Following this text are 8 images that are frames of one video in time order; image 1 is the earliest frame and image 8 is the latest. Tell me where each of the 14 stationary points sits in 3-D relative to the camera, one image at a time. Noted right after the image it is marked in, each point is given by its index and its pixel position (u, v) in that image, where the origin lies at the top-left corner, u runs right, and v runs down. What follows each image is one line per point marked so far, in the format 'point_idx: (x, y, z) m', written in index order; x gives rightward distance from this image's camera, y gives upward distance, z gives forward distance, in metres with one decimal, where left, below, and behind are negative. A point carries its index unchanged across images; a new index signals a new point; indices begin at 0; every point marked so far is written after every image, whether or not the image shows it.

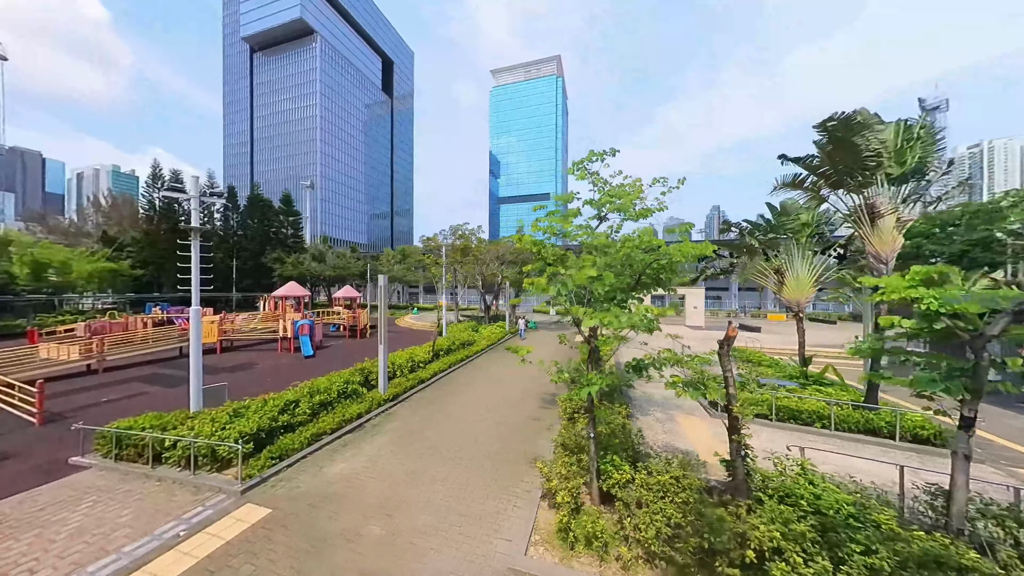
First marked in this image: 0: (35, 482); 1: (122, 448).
0: (-6.9, -2.8, +4.1) m
1: (-6.0, -2.5, +4.3) m
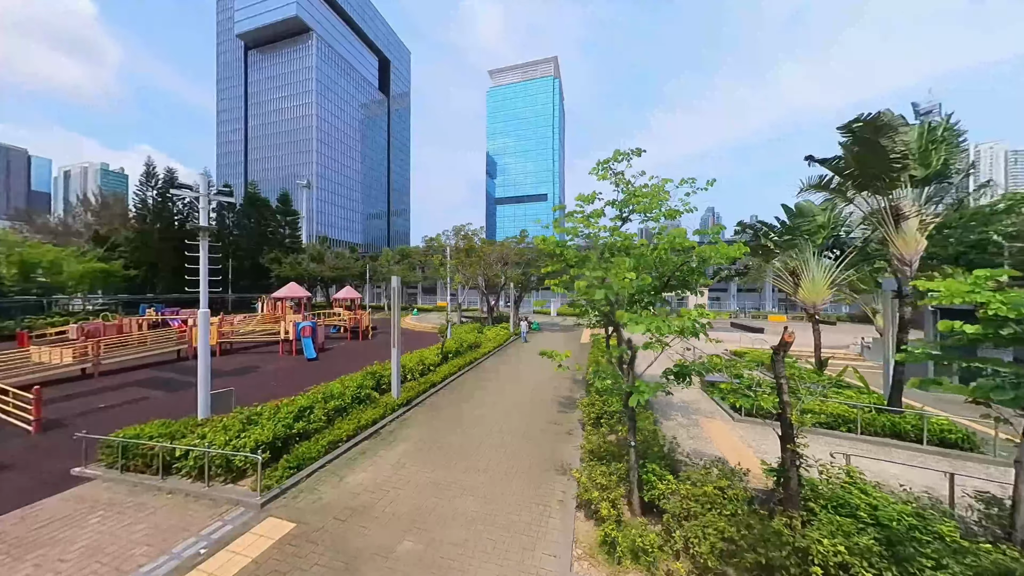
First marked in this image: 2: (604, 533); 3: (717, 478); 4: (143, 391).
0: (-6.6, -2.9, +3.8) m
1: (-5.6, -2.5, +4.1) m
2: (+0.9, -2.4, +2.8) m
3: (+2.2, -2.0, +2.9) m
4: (-10.1, -2.8, +7.6) m
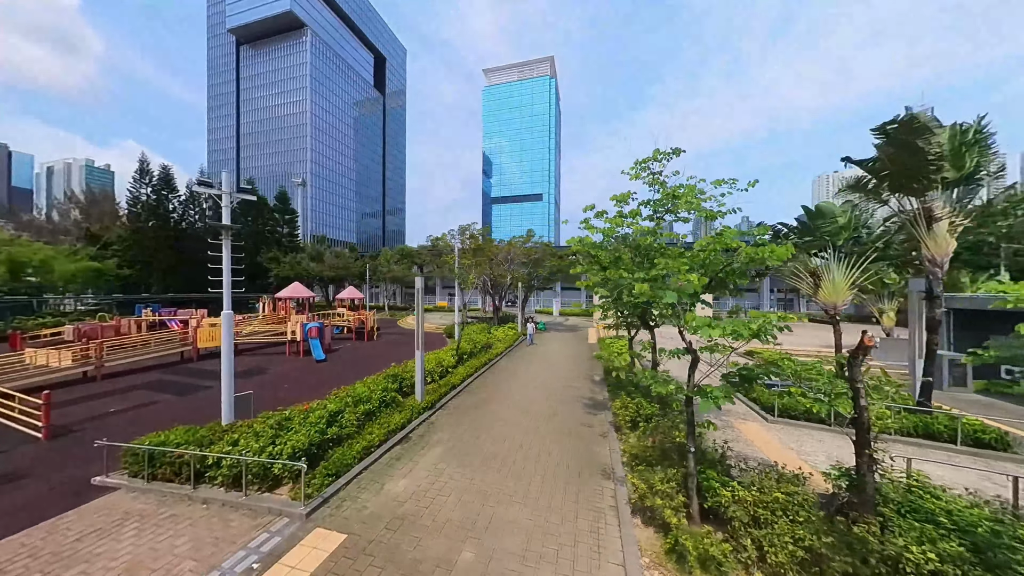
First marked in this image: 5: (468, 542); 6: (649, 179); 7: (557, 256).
0: (-6.0, -2.9, +3.7) m
1: (-5.0, -2.5, +3.9) m
2: (+1.5, -2.5, +2.7) m
3: (+2.8, -2.0, +2.9) m
4: (-9.6, -2.8, +7.4) m
5: (-0.5, -2.6, +2.9) m
6: (+2.3, +1.9, +4.8) m
7: (+2.9, +2.0, +17.9) m
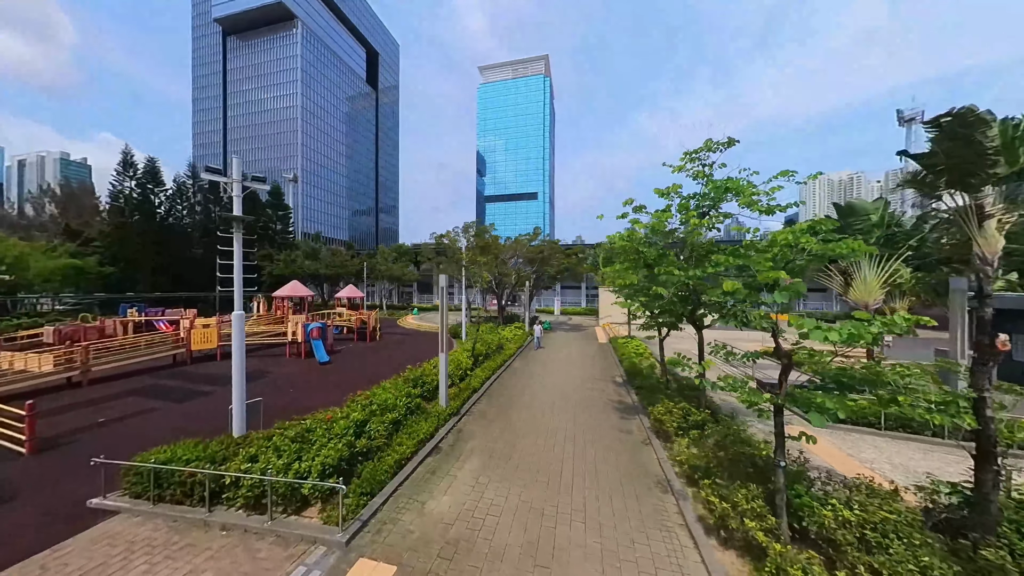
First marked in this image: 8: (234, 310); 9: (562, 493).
0: (-5.3, -2.9, +3.2) m
1: (-4.4, -2.5, +3.5) m
2: (+2.2, -2.5, +2.5) m
3: (+3.5, -2.0, +2.6) m
4: (-9.0, -2.8, +6.9) m
5: (+0.2, -2.6, +2.6) m
6: (+3.0, +1.9, +4.6) m
7: (+3.2, +2.1, +17.7) m
8: (-4.4, -0.3, +4.4) m
9: (+0.6, -2.6, +3.6) m
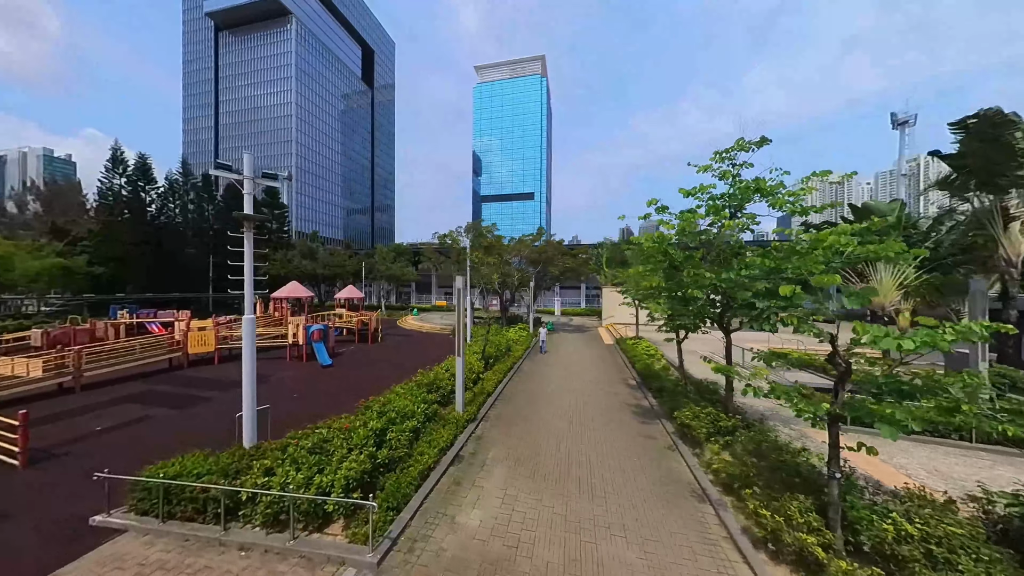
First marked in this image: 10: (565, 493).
0: (-4.9, -2.9, +3.0) m
1: (-4.0, -2.5, +3.3) m
2: (+2.6, -2.5, +2.4) m
3: (+3.9, -2.0, +2.5) m
4: (-8.7, -2.8, +6.6) m
5: (+0.6, -2.7, +2.4) m
6: (+3.3, +1.9, +4.5) m
7: (+3.4, +2.1, +17.6) m
8: (-4.0, -0.4, +4.2) m
9: (+1.0, -2.7, +3.4) m
10: (+0.7, -2.7, +3.6) m
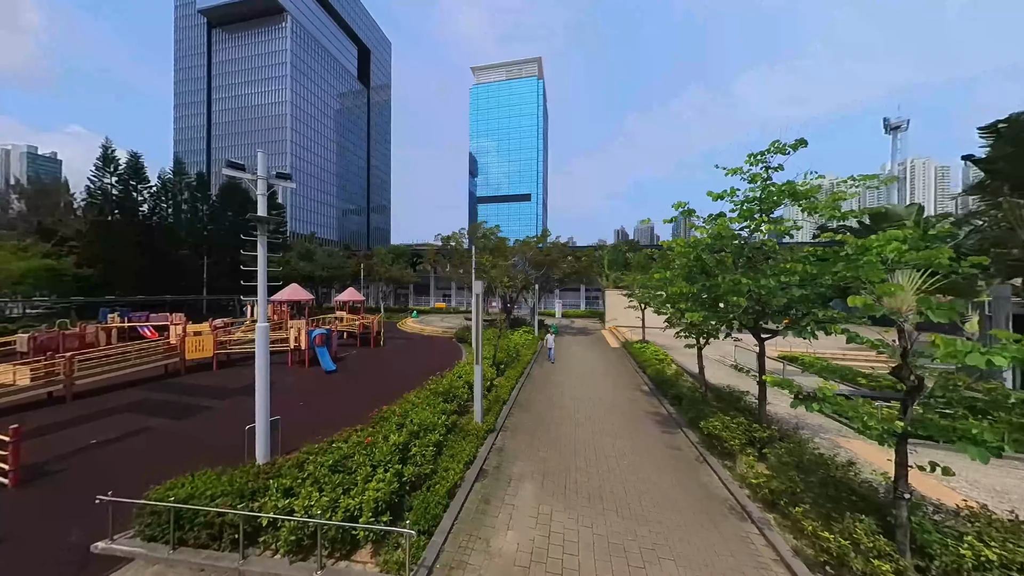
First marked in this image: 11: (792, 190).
0: (-4.5, -3.0, +2.7) m
1: (-3.6, -2.6, +3.0) m
2: (+3.1, -2.6, +2.2) m
3: (+4.3, -2.1, +2.4) m
4: (-8.3, -2.9, +6.2) m
5: (+1.1, -2.7, +2.3) m
6: (+3.7, +1.8, +4.4) m
7: (+3.6, +1.9, +17.5) m
8: (-3.6, -0.5, +3.9) m
9: (+1.5, -2.8, +3.3) m
10: (+1.1, -2.8, +3.5) m
11: (+4.2, +1.5, +4.2) m
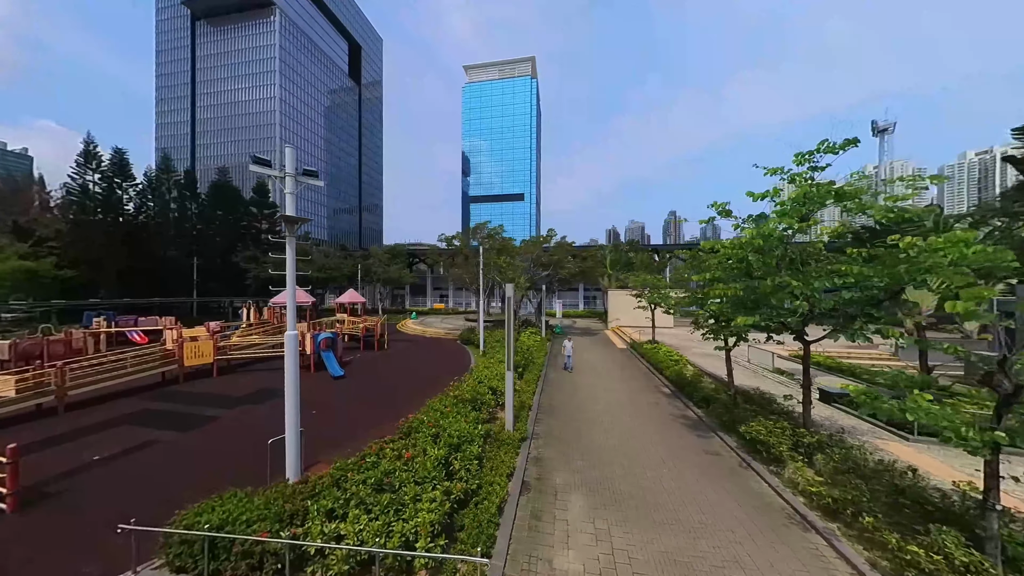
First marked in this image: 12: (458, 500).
0: (-3.8, -3.1, +2.4) m
1: (-2.9, -2.7, +2.8) m
2: (+3.7, -2.6, +2.1) m
3: (+5.0, -2.2, +2.4) m
4: (-7.7, -3.0, +5.9) m
5: (+1.7, -2.8, +2.1) m
6: (+4.3, +1.7, +4.3) m
7: (+3.8, +1.9, +17.4) m
8: (-3.0, -0.5, +3.7) m
9: (+2.1, -2.8, +3.2) m
10: (+1.8, -2.8, +3.3) m
11: (+4.8, +1.5, +4.2) m
12: (-0.6, -2.5, +3.3) m
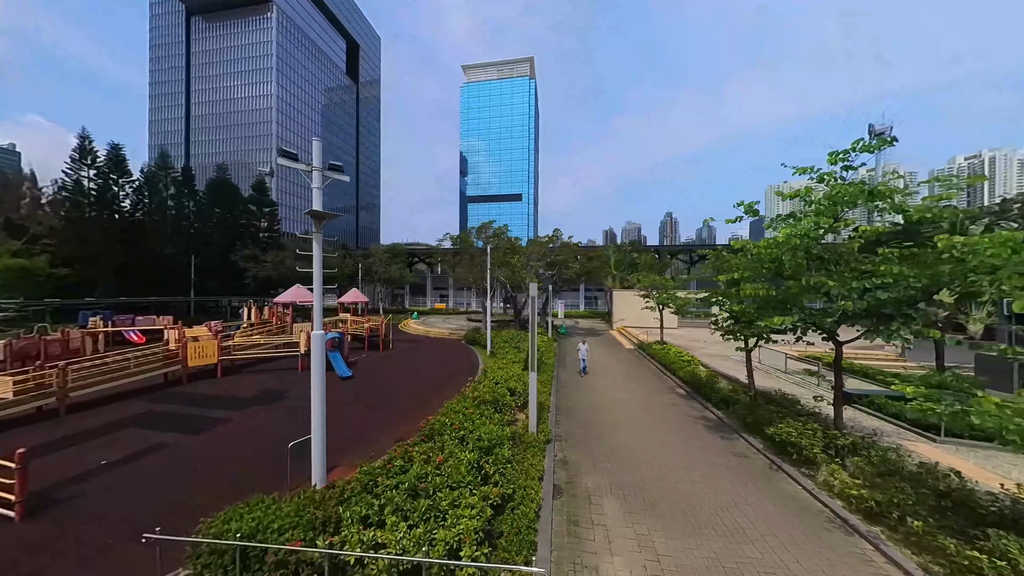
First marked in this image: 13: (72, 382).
0: (-3.4, -3.0, +2.3) m
1: (-2.5, -2.7, +2.6) m
2: (+4.2, -2.6, +2.1) m
3: (+5.4, -2.2, +2.3) m
4: (-7.3, -3.0, +5.7) m
5: (+2.2, -2.8, +2.0) m
6: (+4.8, +1.7, +4.3) m
7: (+4.1, +1.9, +17.3) m
8: (-2.5, -0.5, +3.5) m
9: (+2.5, -2.8, +3.1) m
10: (+2.2, -2.8, +3.3) m
11: (+5.2, +1.5, +4.1) m
12: (-0.2, -2.5, +3.2) m
13: (-10.6, -2.3, +6.8) m
